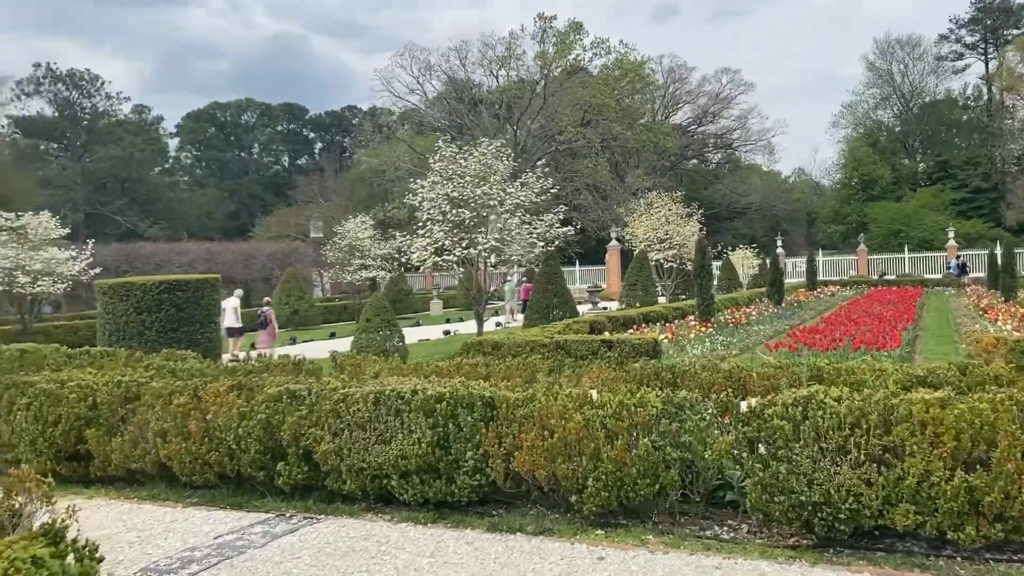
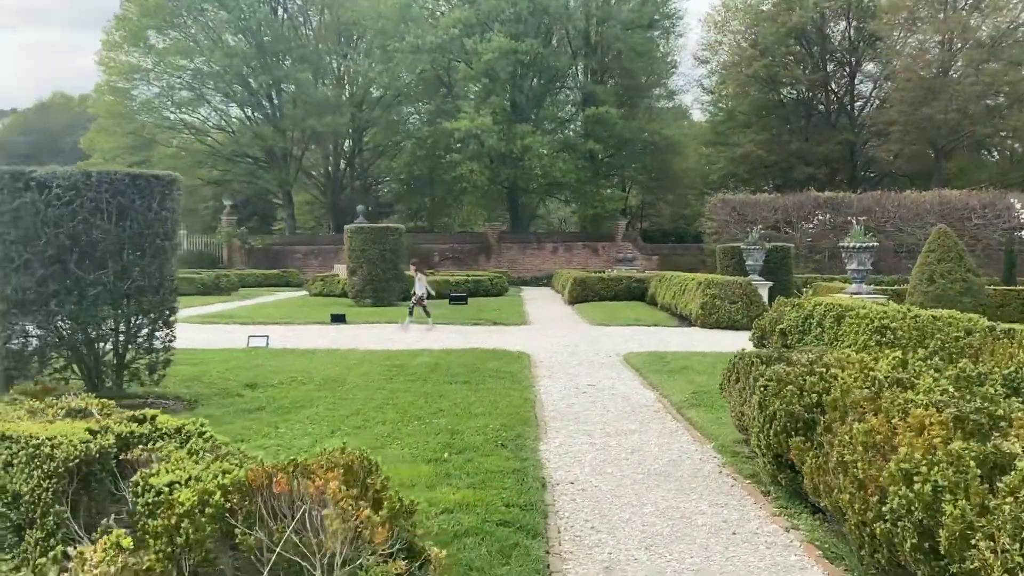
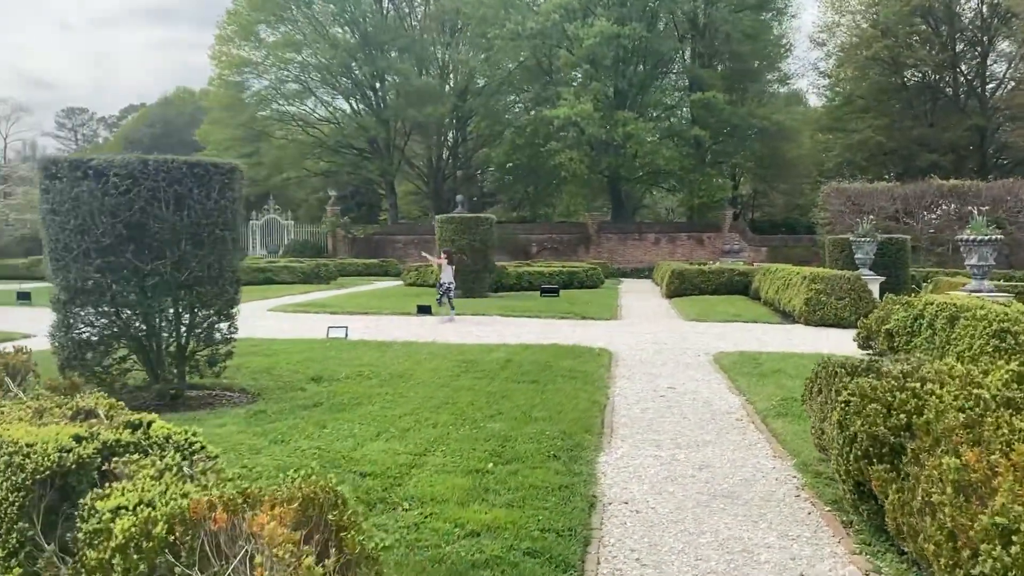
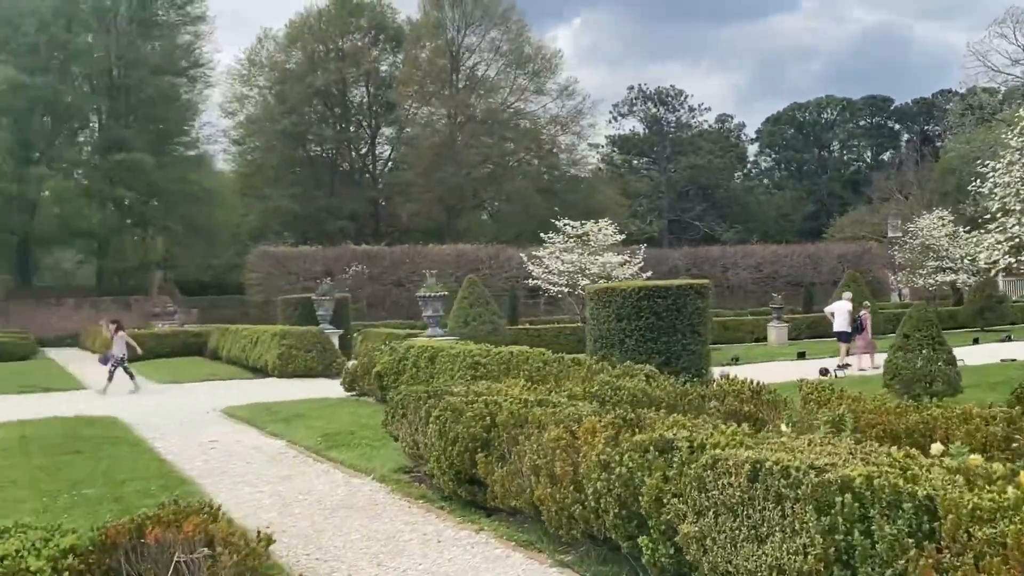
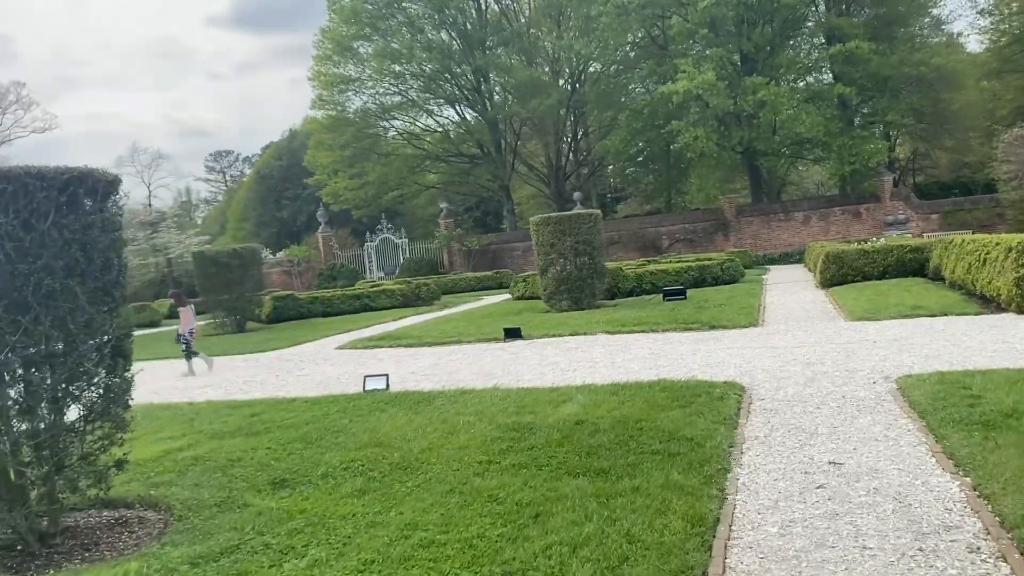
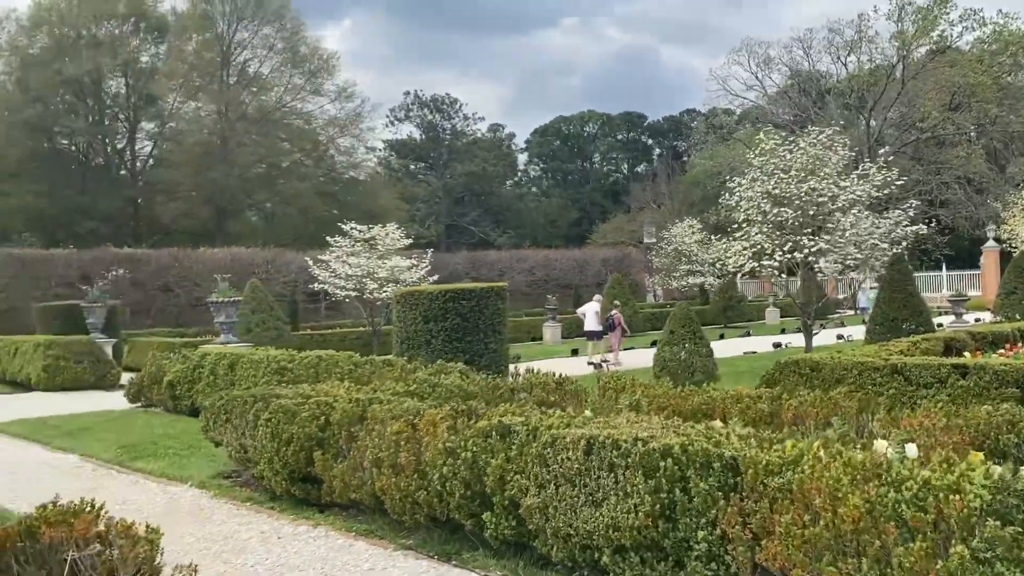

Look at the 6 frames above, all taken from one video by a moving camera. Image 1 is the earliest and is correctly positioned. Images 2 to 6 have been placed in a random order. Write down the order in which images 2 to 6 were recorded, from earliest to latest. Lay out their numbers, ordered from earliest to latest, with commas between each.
6, 4, 2, 3, 5
